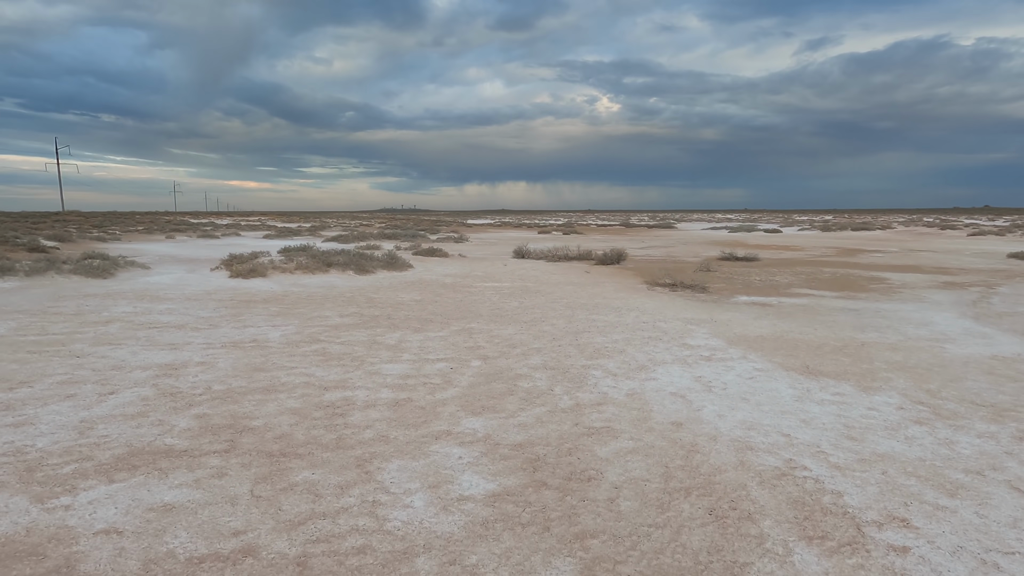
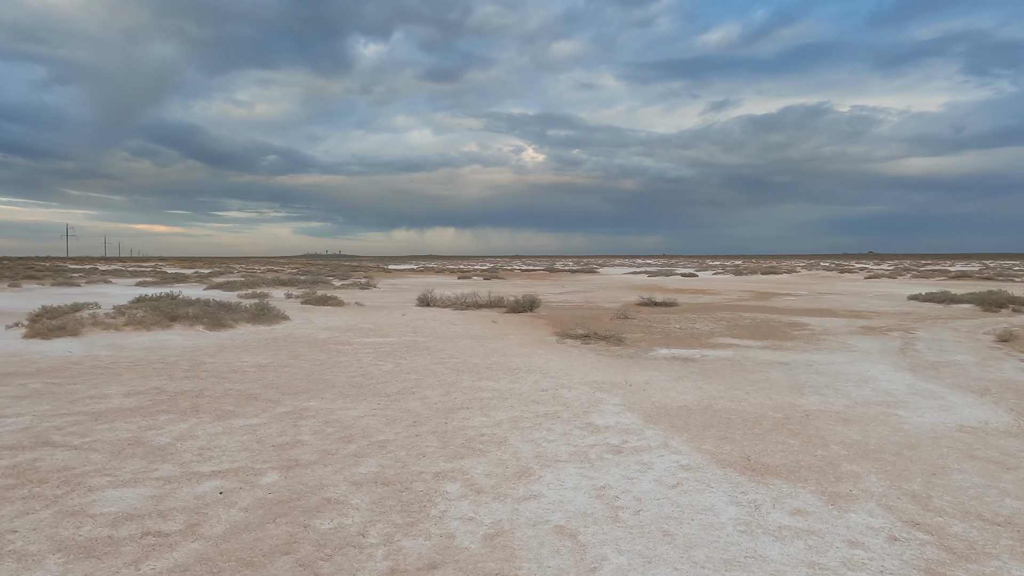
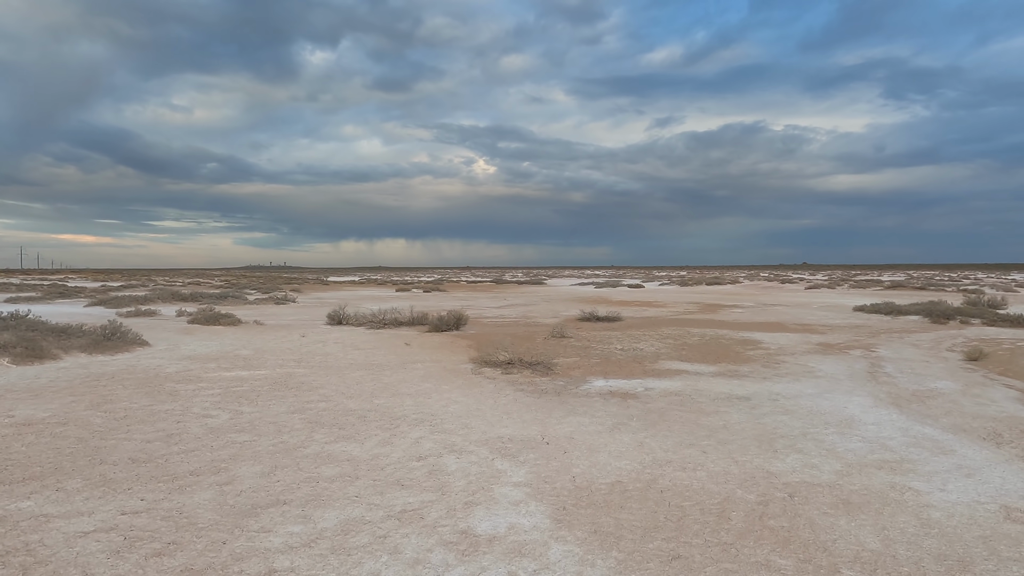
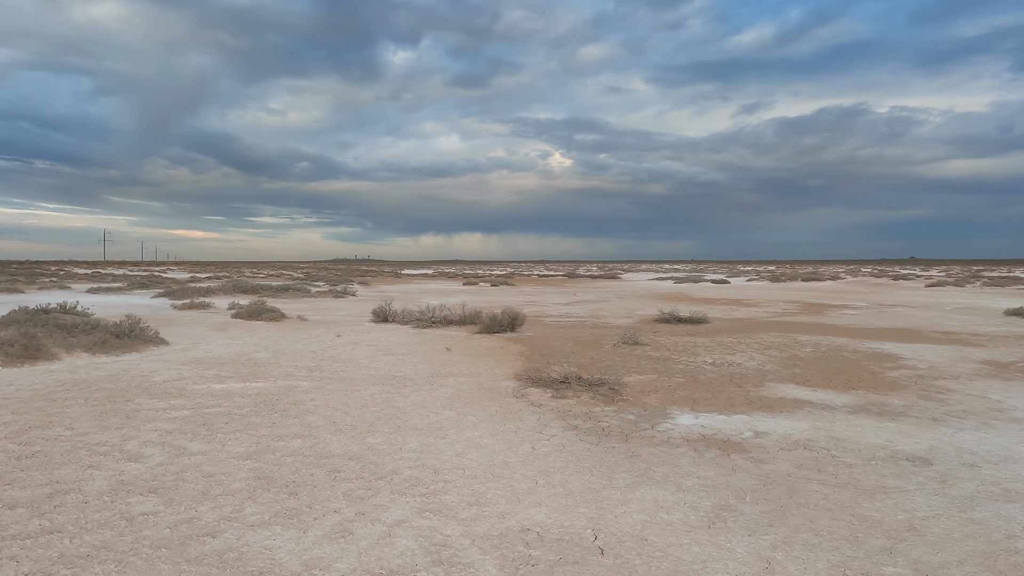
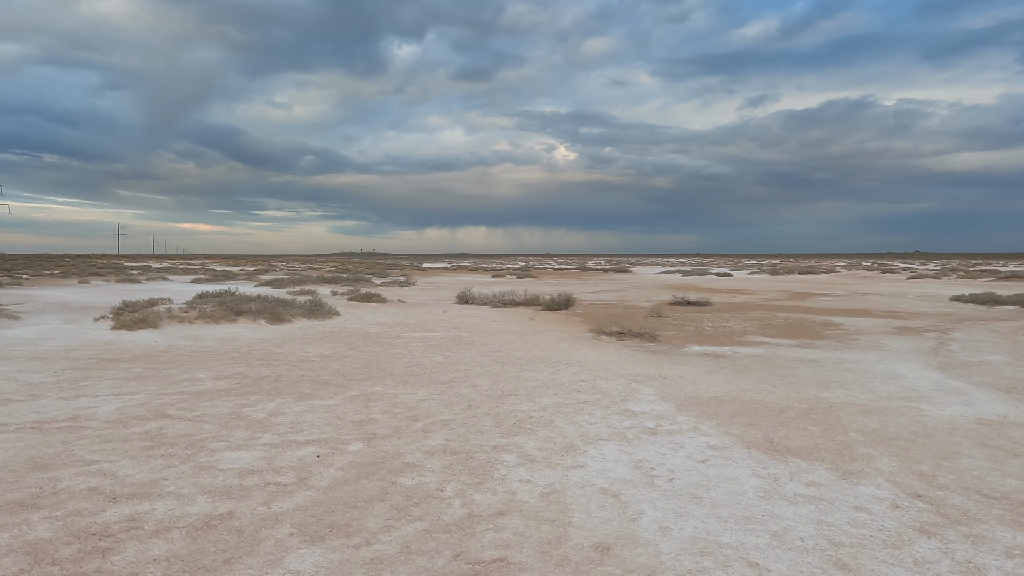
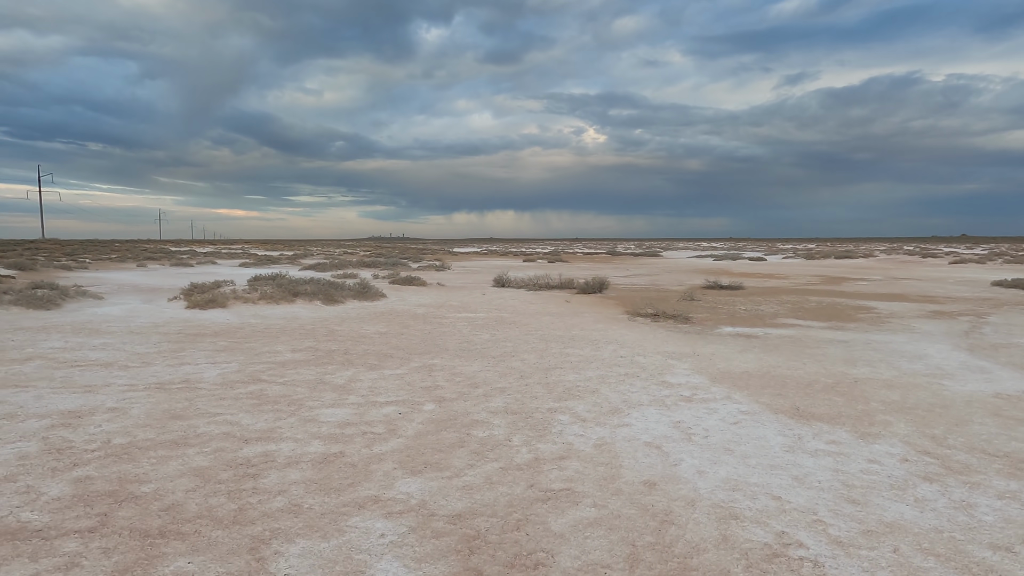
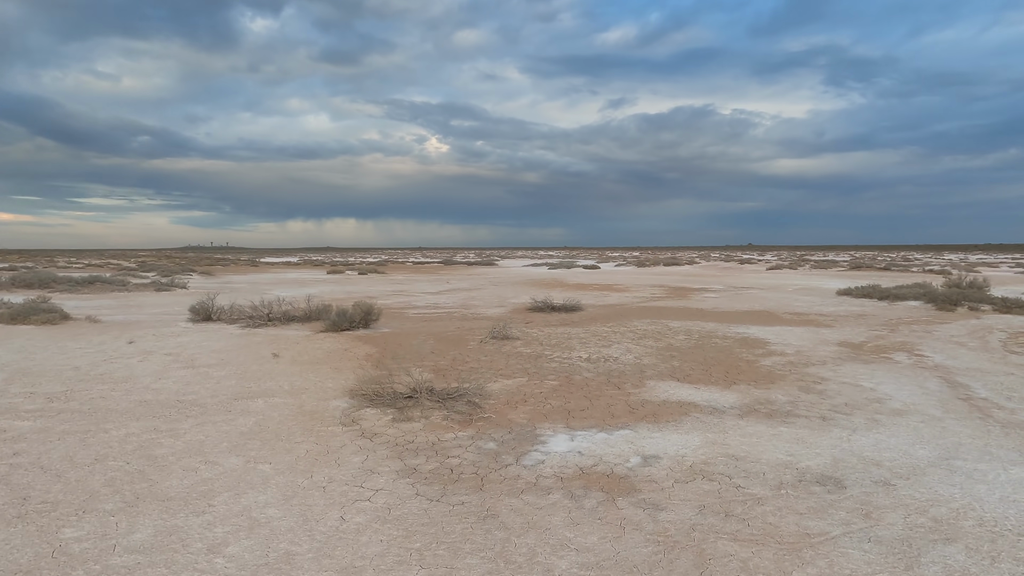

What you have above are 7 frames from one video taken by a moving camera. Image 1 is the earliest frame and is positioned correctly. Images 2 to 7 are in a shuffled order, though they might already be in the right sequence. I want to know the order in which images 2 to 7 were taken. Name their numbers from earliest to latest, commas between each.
6, 5, 2, 3, 4, 7
